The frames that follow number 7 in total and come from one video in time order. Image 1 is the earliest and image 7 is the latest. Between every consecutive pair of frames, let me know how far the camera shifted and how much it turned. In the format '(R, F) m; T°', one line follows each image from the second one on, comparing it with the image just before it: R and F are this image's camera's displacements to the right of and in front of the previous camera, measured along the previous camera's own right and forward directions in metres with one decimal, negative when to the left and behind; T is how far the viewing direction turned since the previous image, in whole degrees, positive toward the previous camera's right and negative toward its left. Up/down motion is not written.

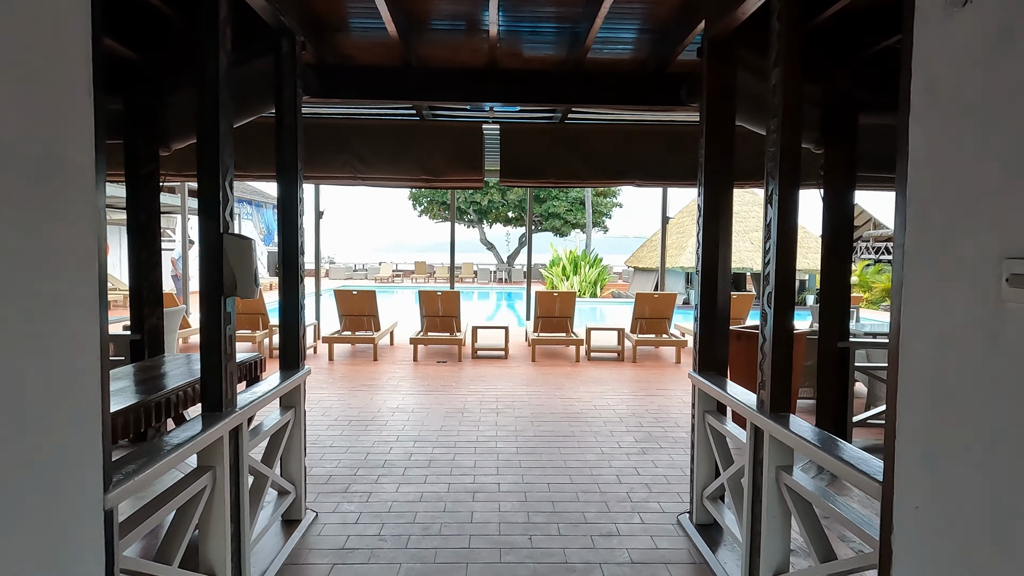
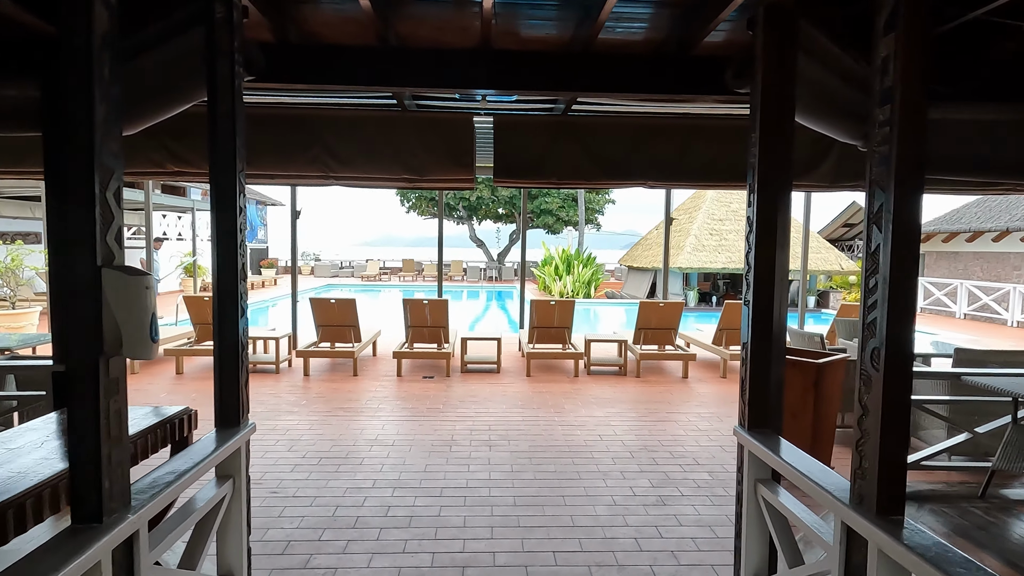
(0.0, +0.6) m; +1°
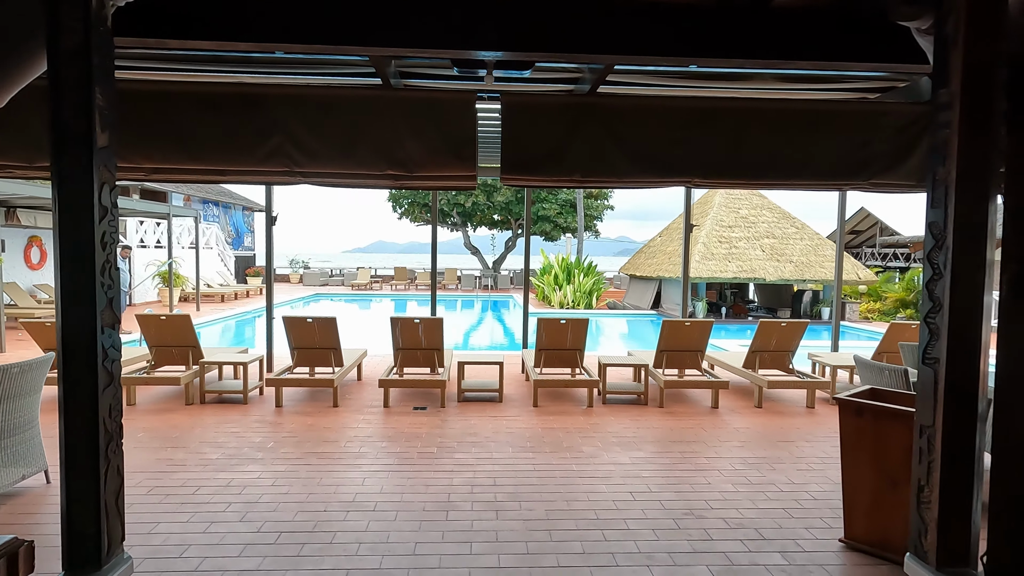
(-0.1, +0.8) m; +1°
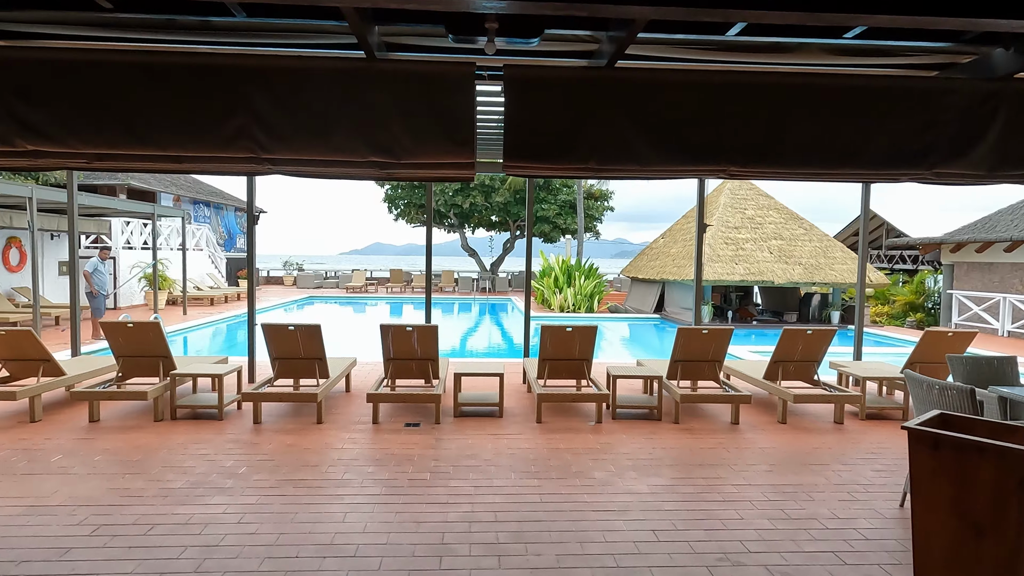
(0.0, +0.5) m; 0°
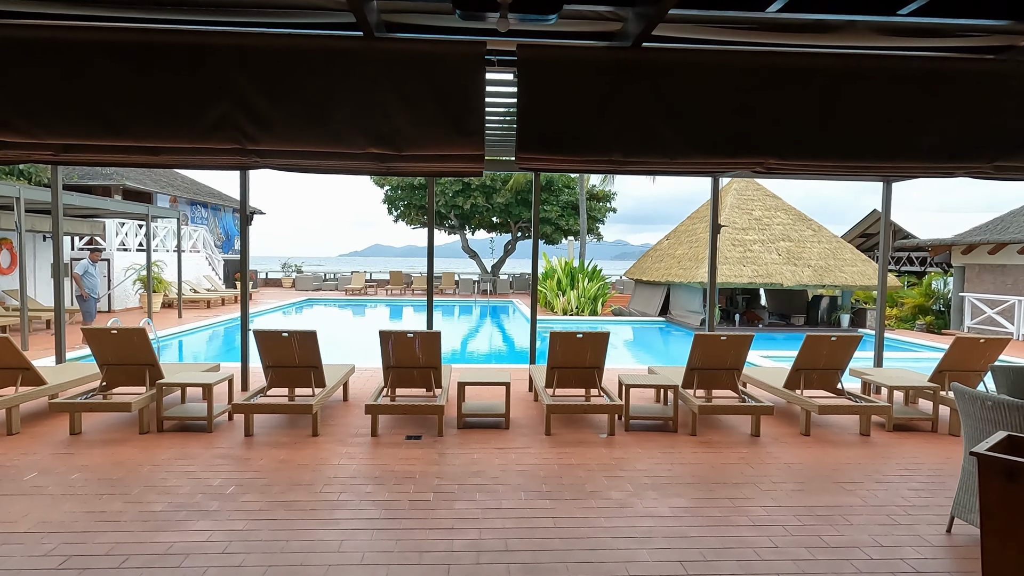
(-0.1, +0.3) m; 0°
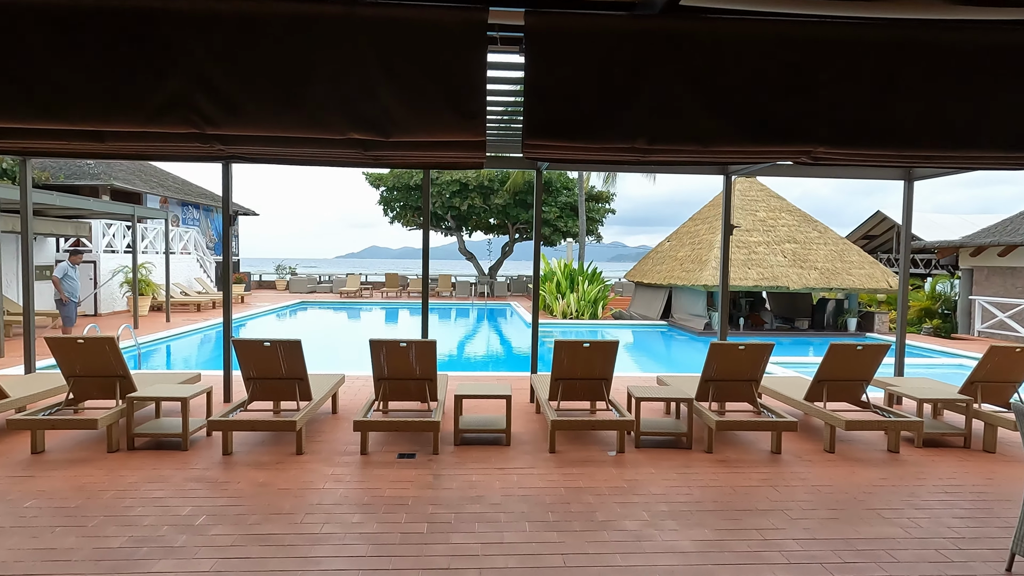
(0.0, +0.4) m; 0°
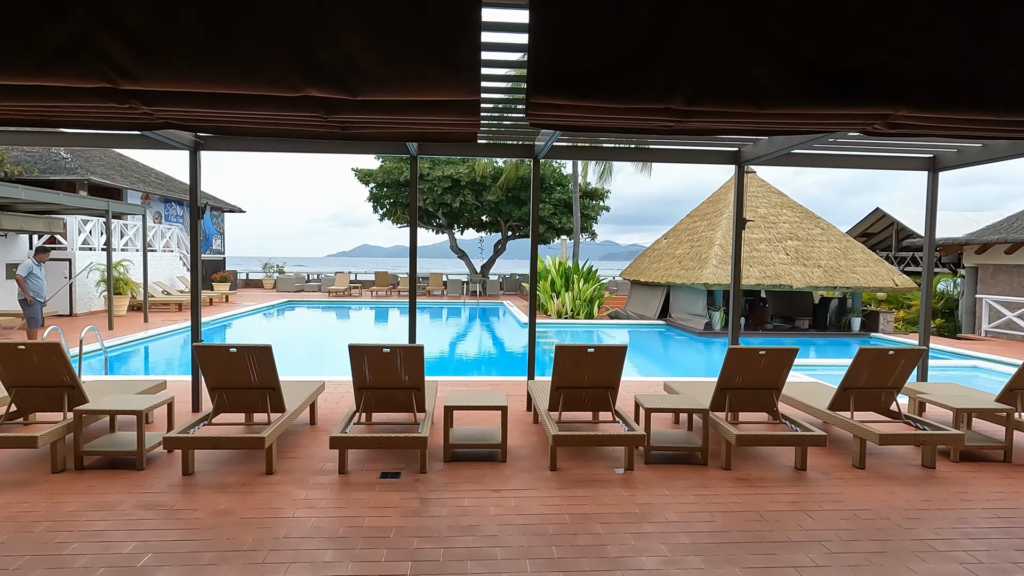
(0.0, +0.4) m; +1°
